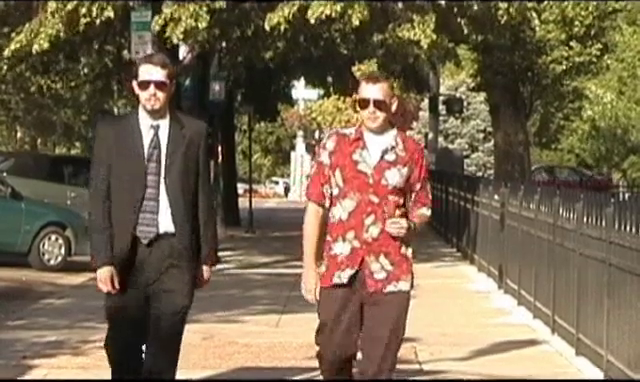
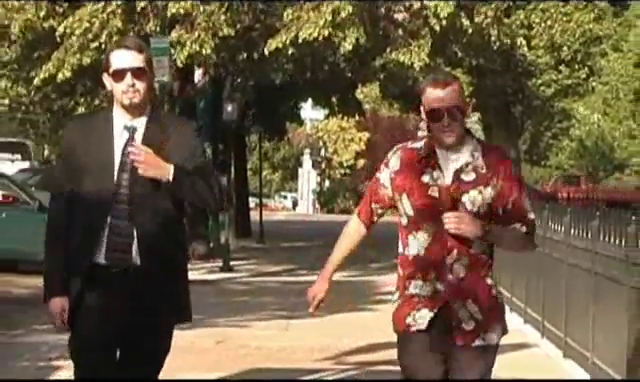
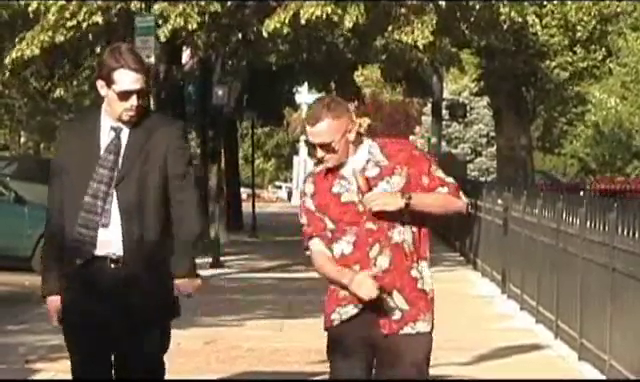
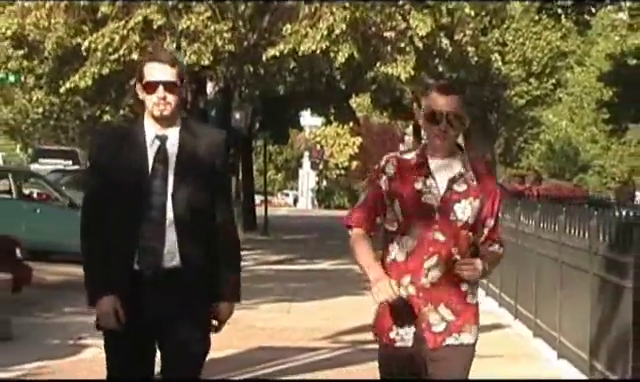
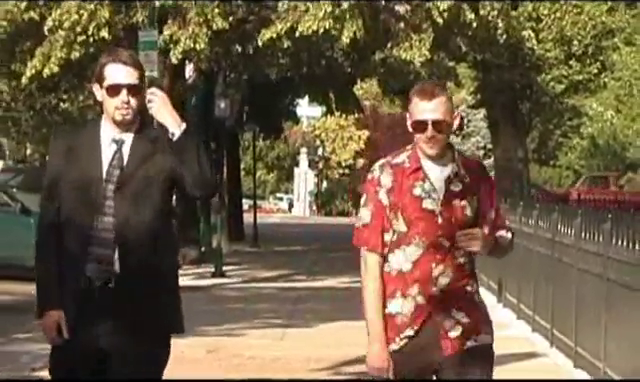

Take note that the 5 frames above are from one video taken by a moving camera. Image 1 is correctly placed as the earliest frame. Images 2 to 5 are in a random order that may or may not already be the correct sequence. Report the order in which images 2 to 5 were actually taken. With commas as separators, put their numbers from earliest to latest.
3, 5, 2, 4
